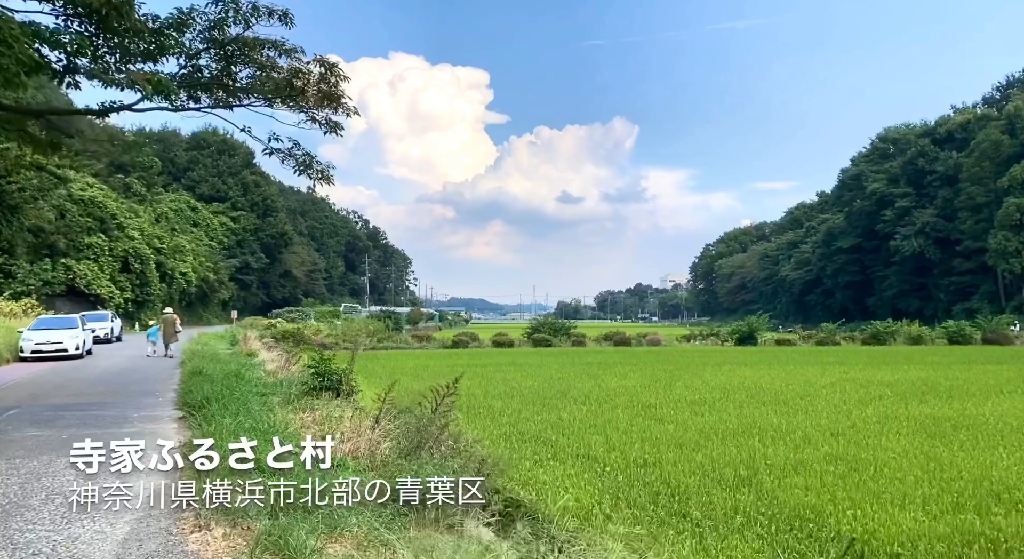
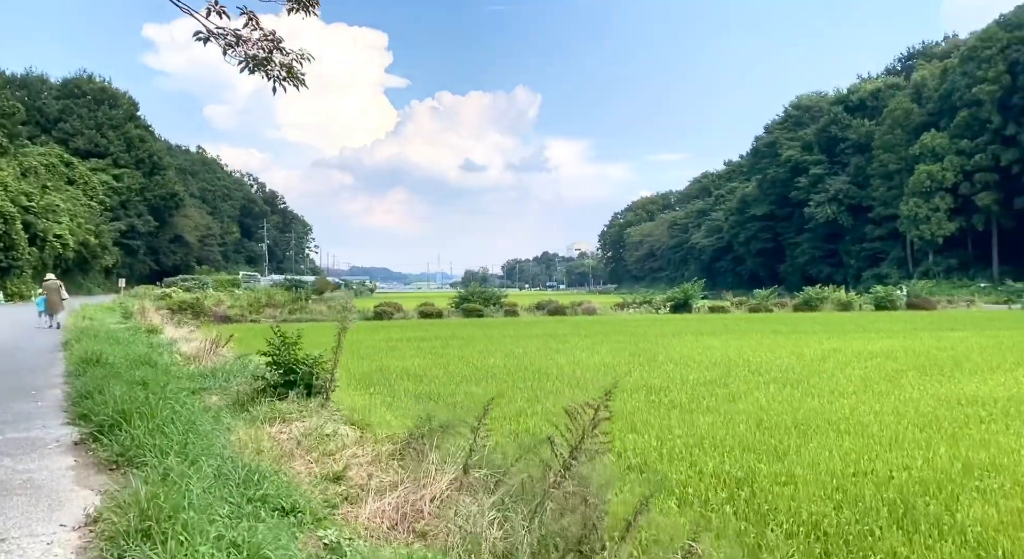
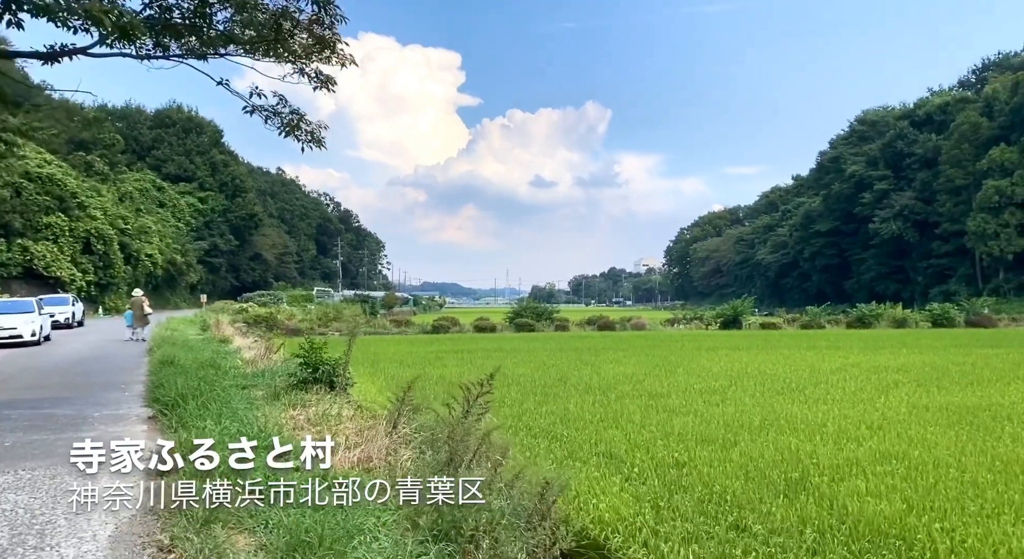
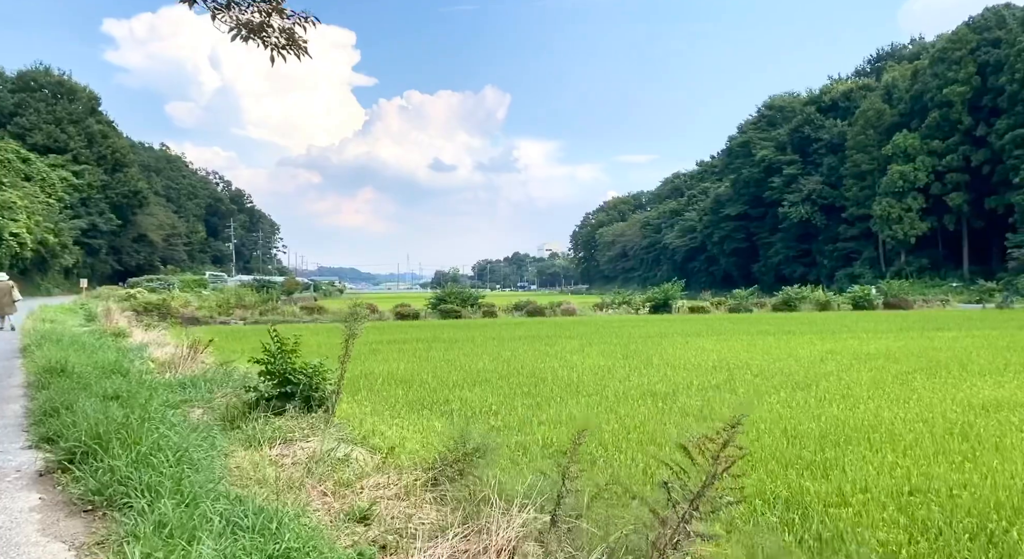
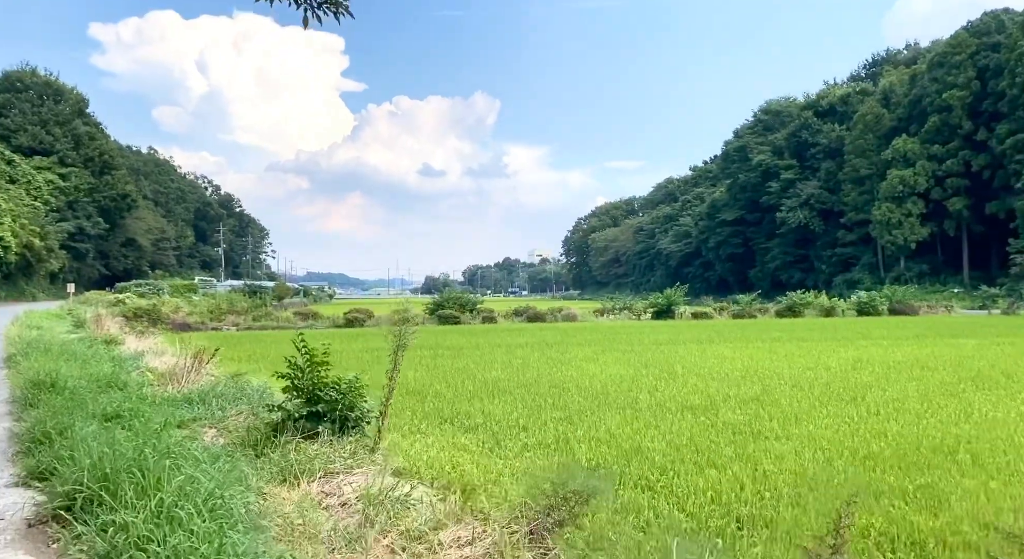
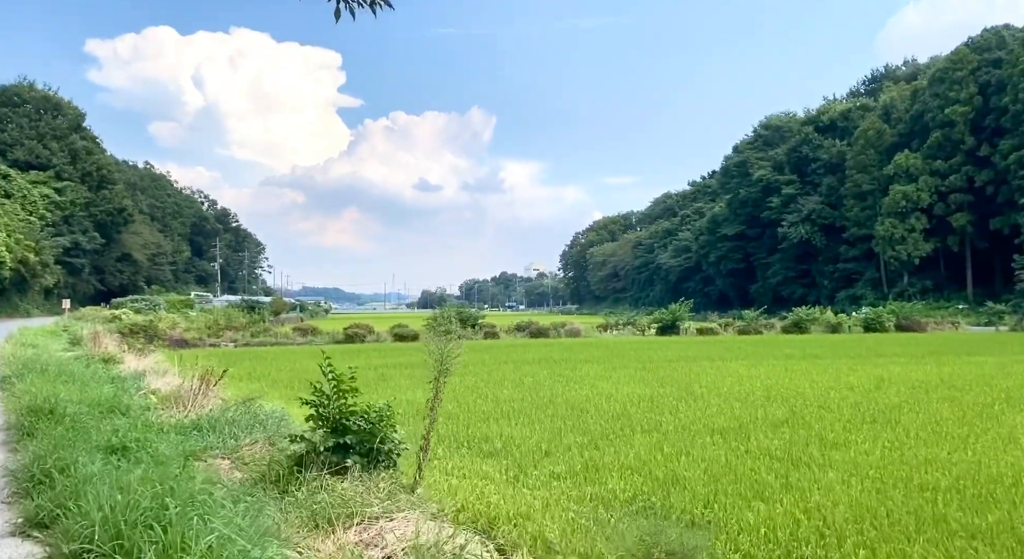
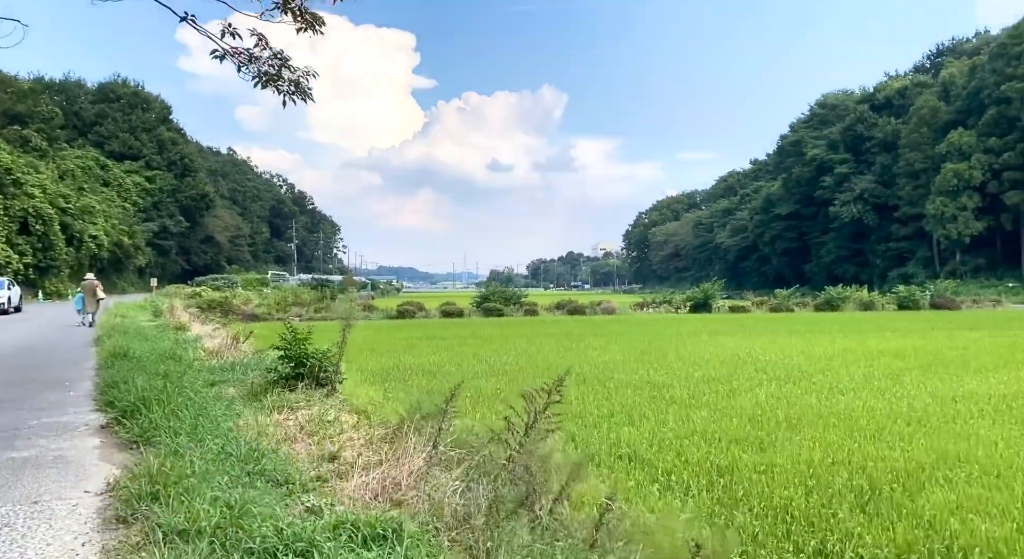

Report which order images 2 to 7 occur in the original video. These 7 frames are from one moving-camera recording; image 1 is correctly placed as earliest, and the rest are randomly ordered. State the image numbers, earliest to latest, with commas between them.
3, 7, 2, 4, 5, 6
